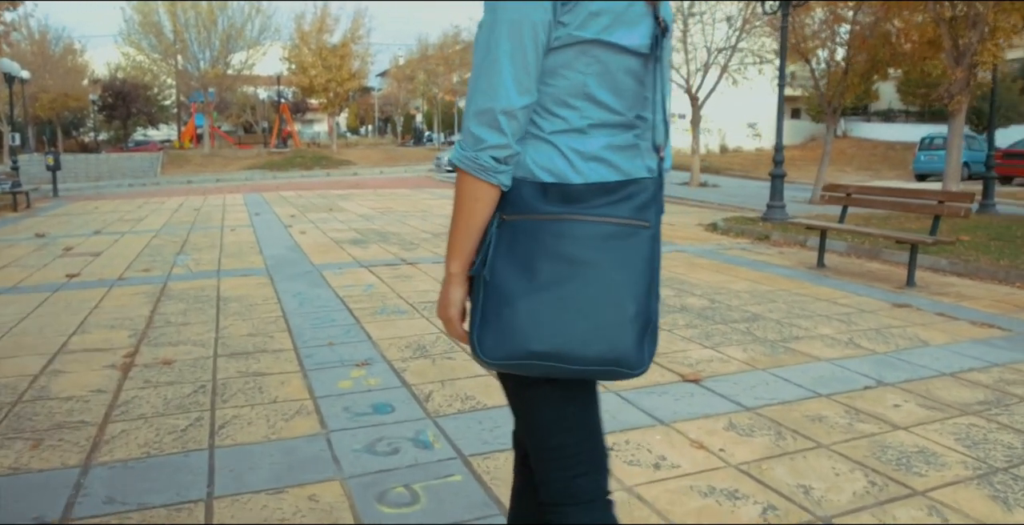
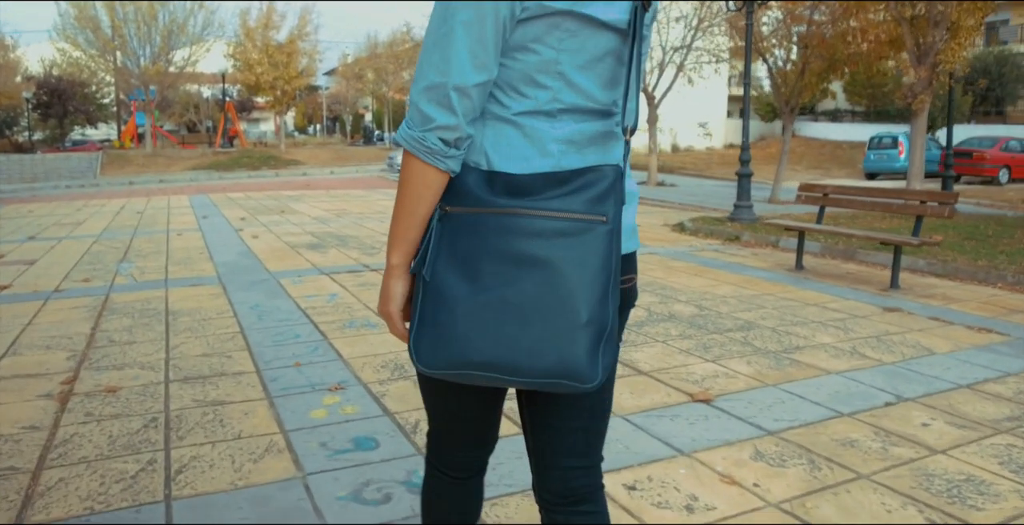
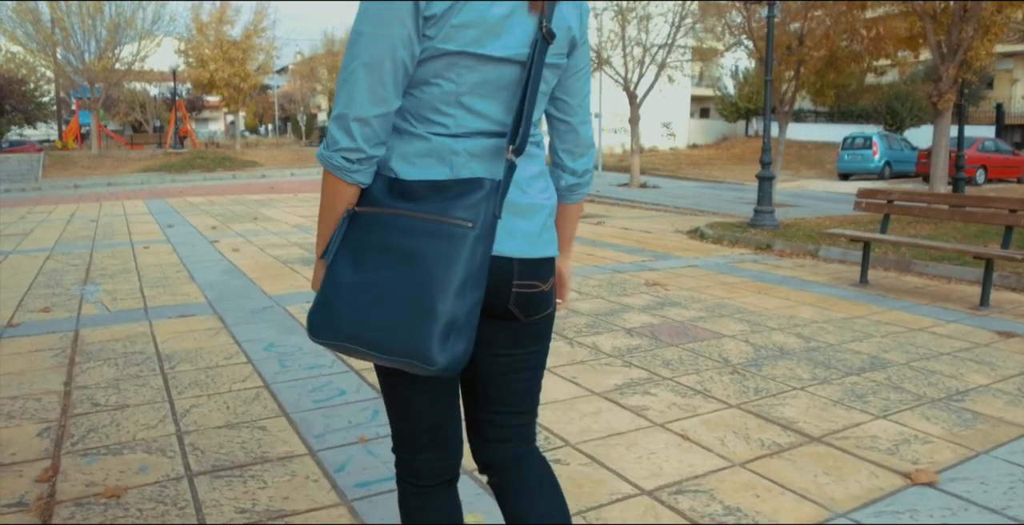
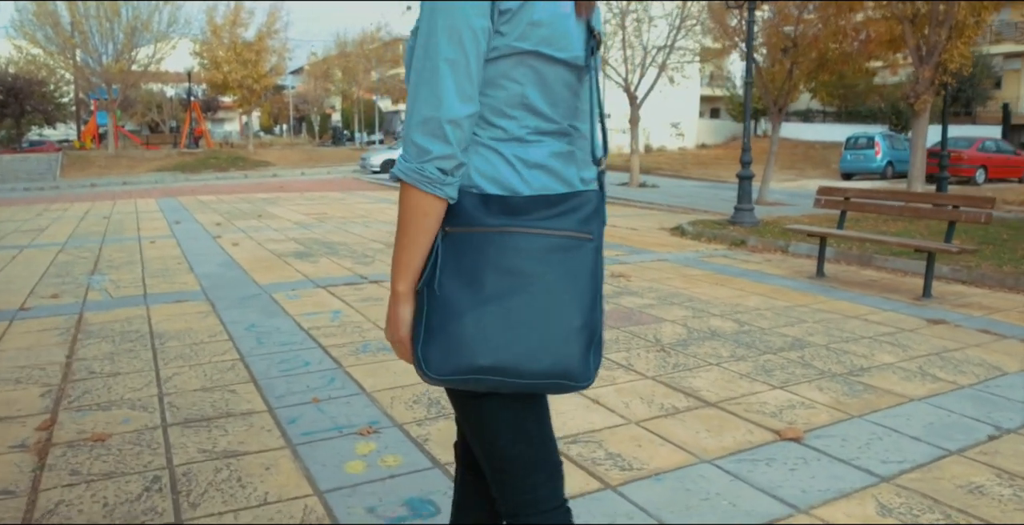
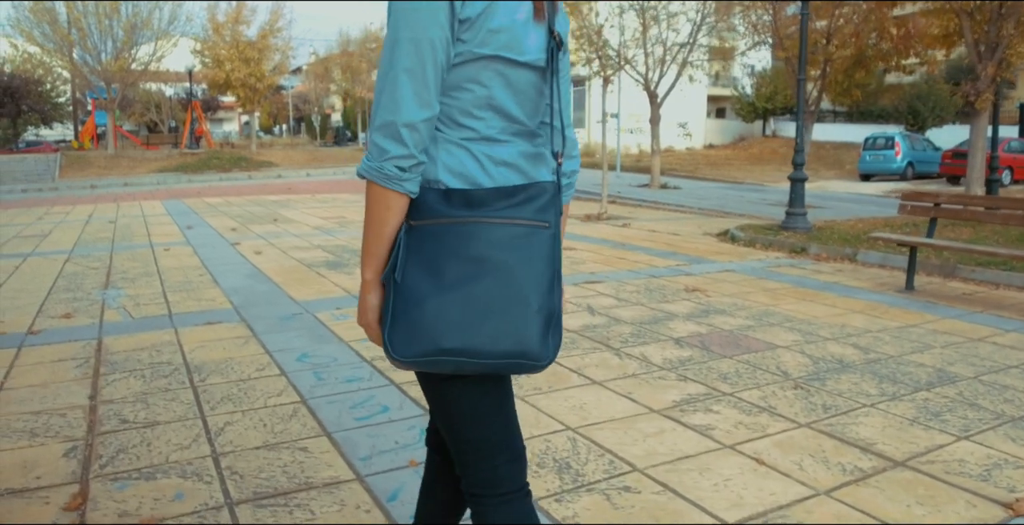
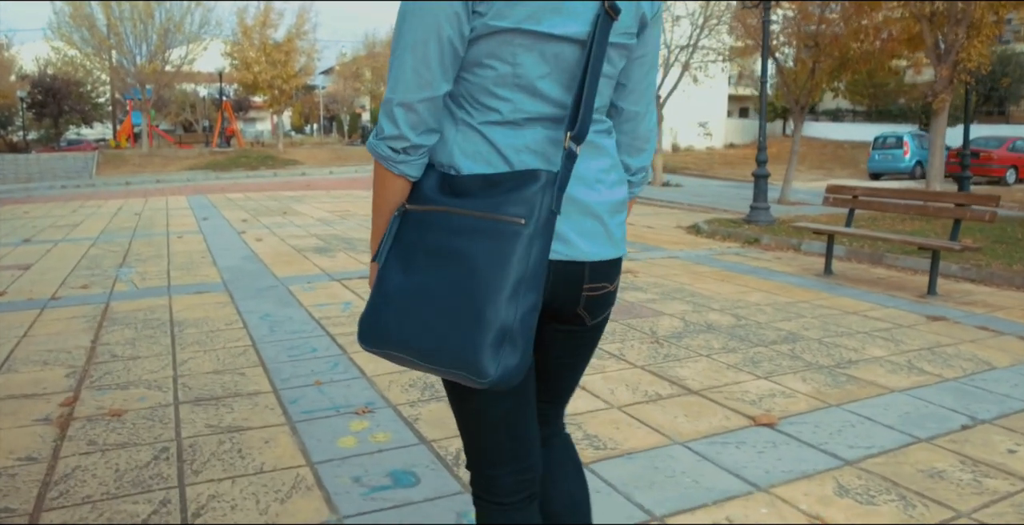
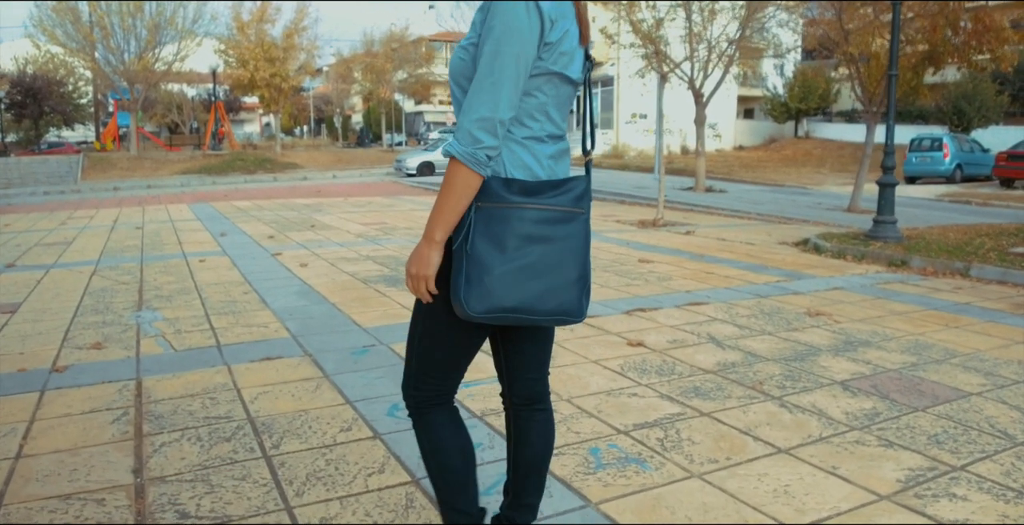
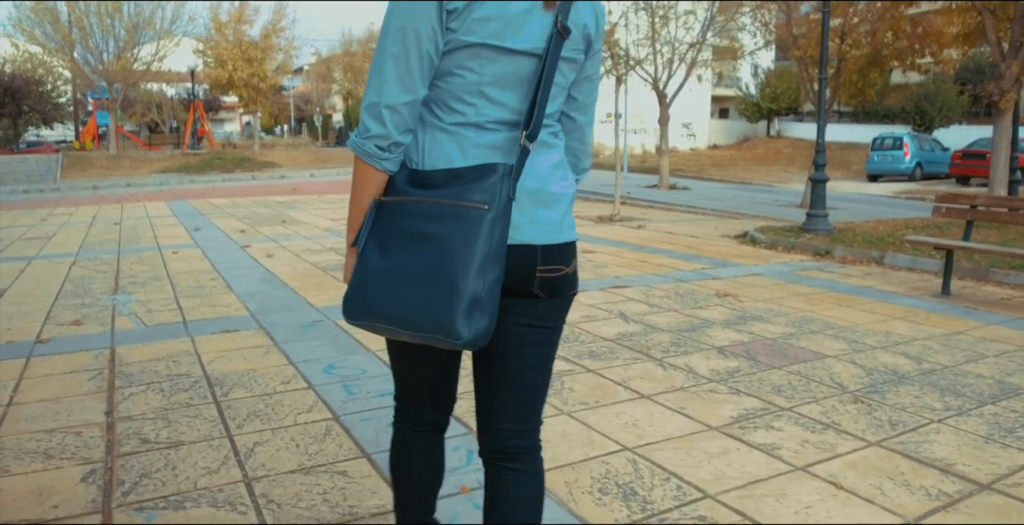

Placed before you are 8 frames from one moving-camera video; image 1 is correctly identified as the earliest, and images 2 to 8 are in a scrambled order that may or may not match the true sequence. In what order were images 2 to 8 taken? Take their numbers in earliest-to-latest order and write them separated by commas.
2, 6, 4, 3, 5, 8, 7
